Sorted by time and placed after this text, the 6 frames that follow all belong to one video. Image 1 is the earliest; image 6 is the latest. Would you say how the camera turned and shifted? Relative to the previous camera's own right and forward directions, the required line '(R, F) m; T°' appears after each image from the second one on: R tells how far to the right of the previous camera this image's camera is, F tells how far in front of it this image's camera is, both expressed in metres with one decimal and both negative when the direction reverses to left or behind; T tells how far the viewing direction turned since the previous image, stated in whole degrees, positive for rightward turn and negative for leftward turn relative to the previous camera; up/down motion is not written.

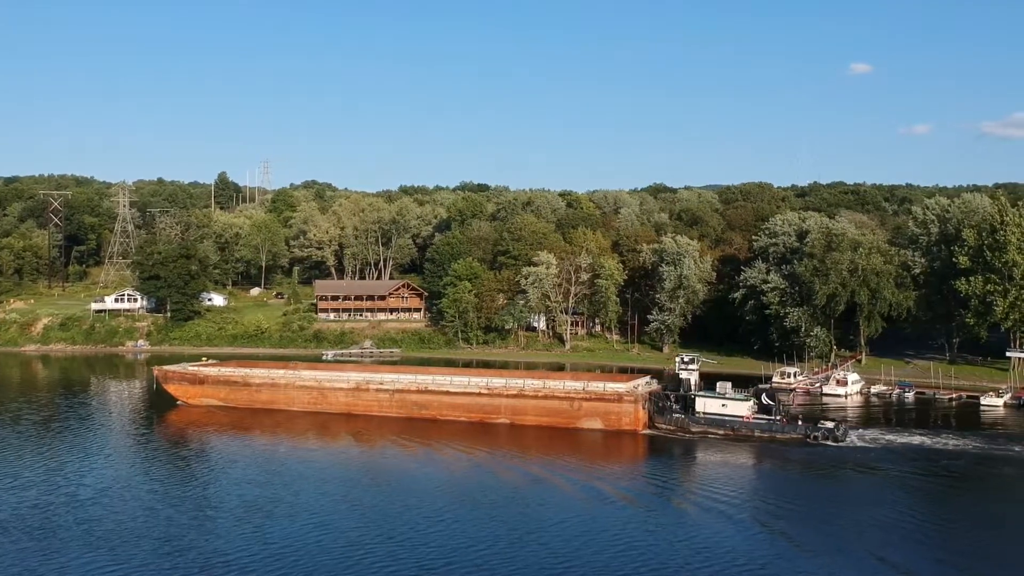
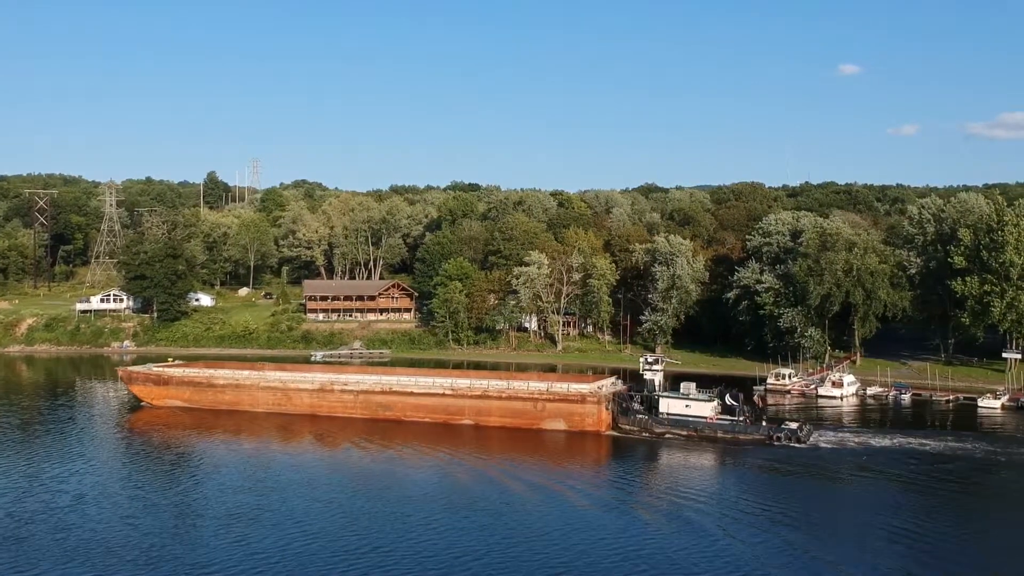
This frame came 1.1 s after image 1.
(0.0, +0.8) m; +1°
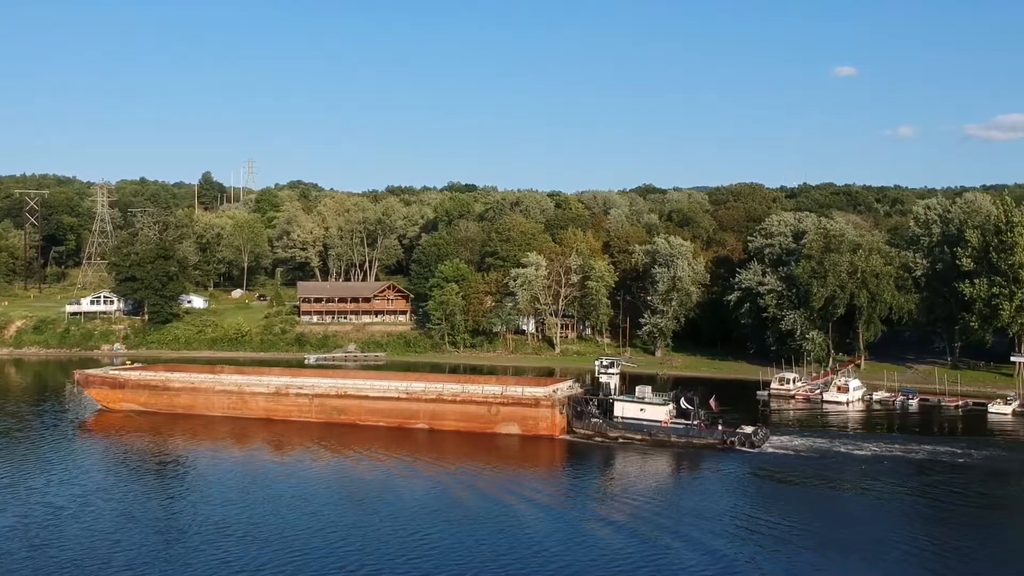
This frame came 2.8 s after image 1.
(0.0, +1.2) m; 0°
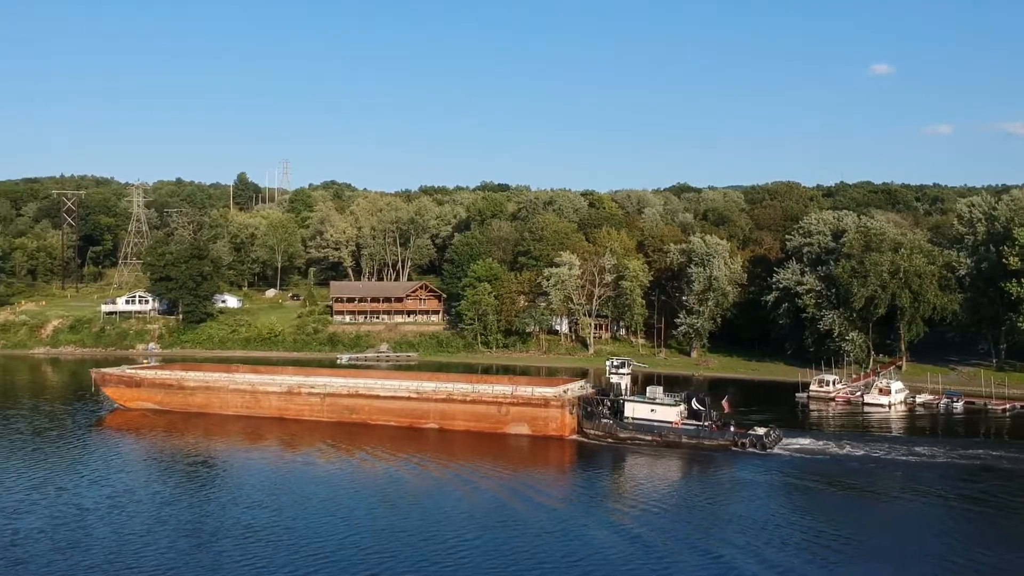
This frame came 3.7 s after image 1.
(0.0, +0.9) m; -2°
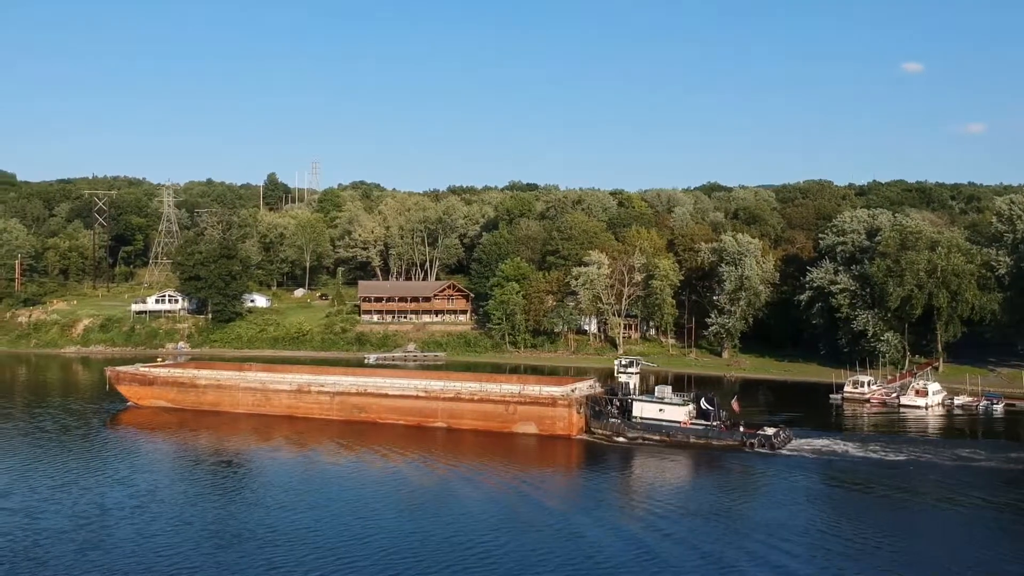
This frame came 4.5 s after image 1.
(0.0, +0.7) m; -2°
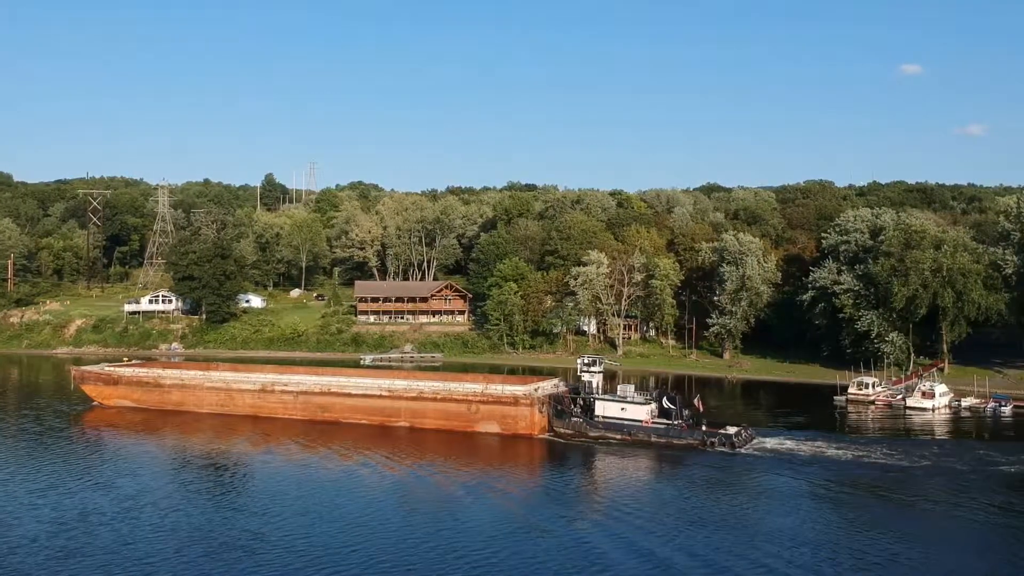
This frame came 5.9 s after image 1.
(+0.1, +1.0) m; 0°
